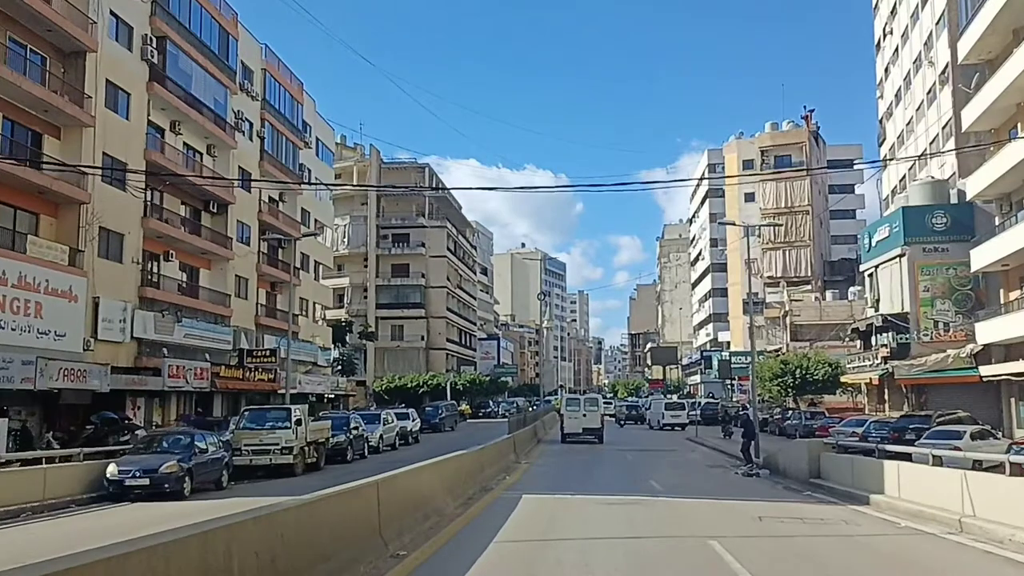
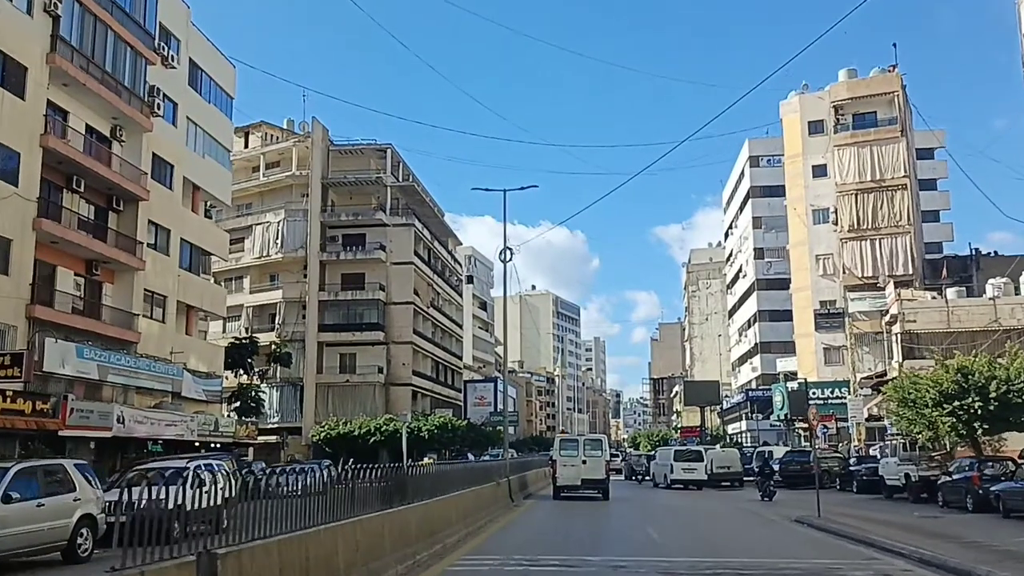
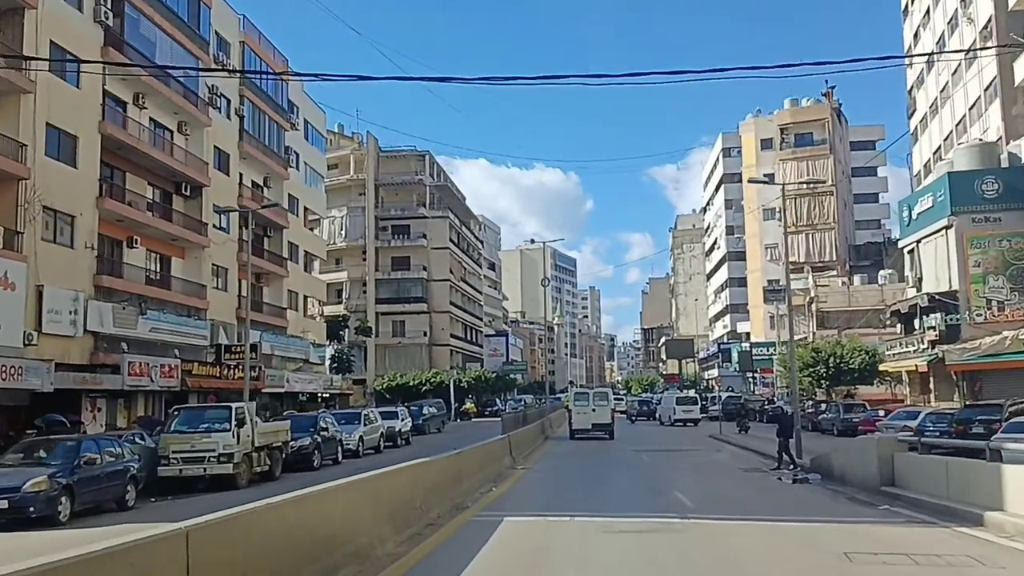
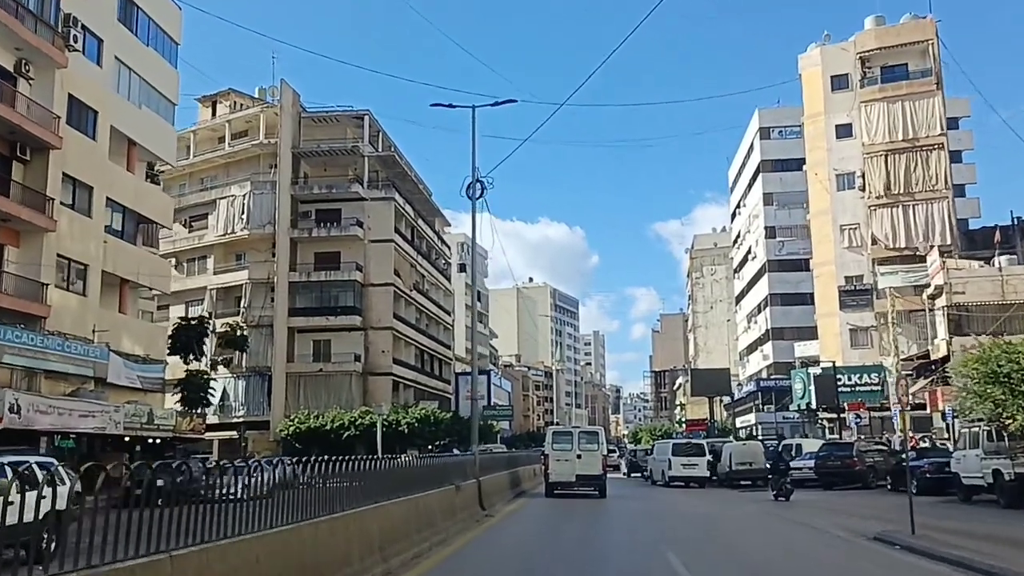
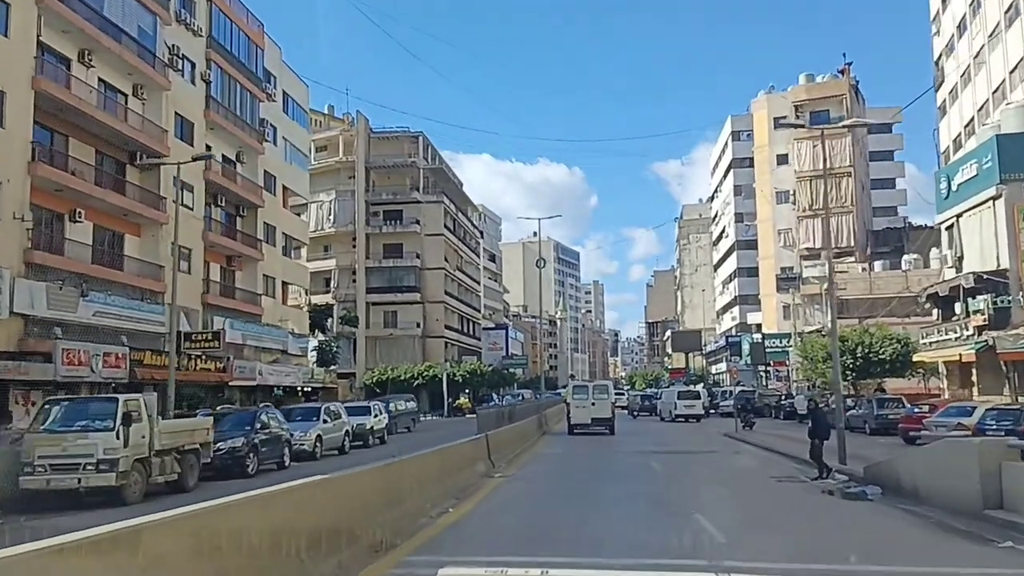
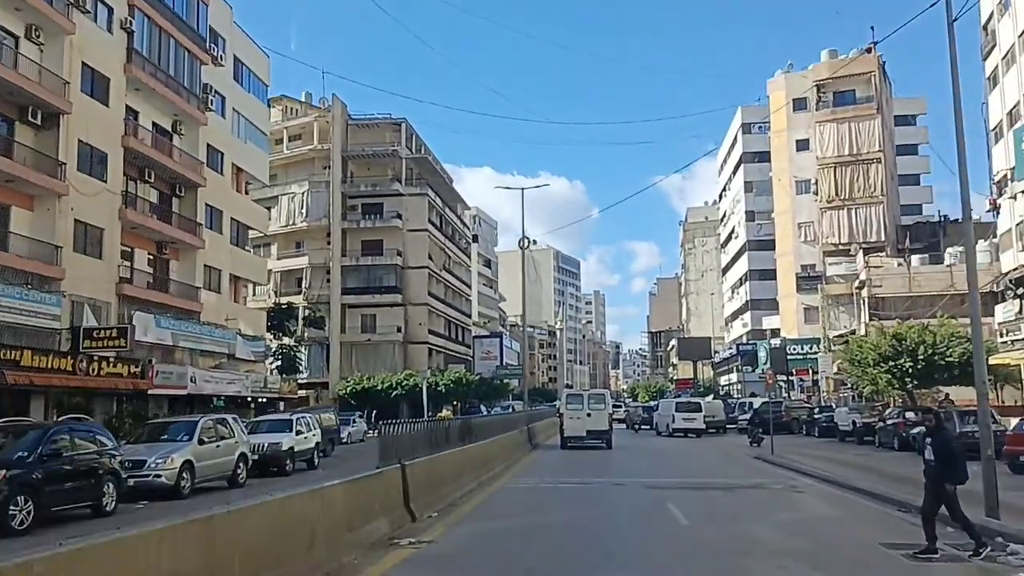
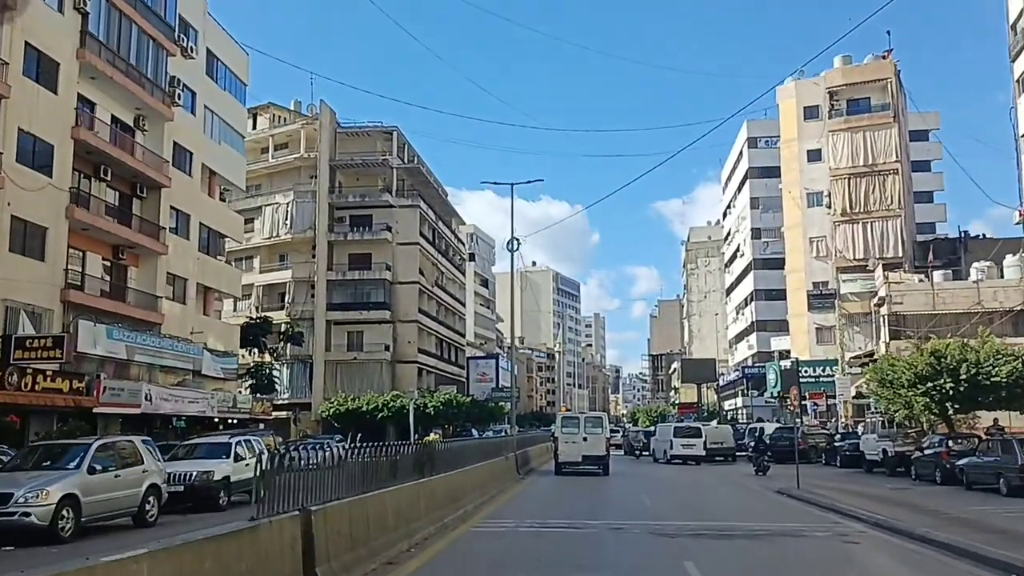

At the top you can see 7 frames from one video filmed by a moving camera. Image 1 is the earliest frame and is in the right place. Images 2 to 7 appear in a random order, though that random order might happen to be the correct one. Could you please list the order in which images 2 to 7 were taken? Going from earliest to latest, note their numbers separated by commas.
3, 5, 6, 7, 2, 4
